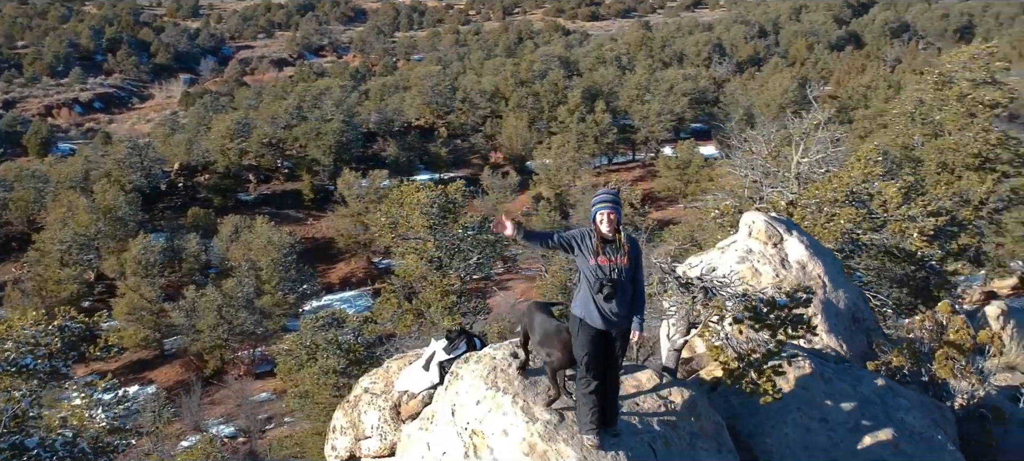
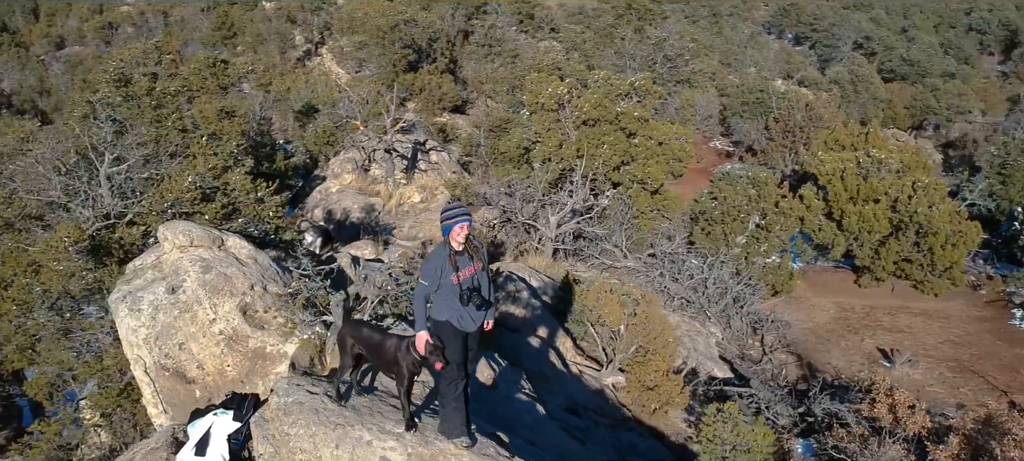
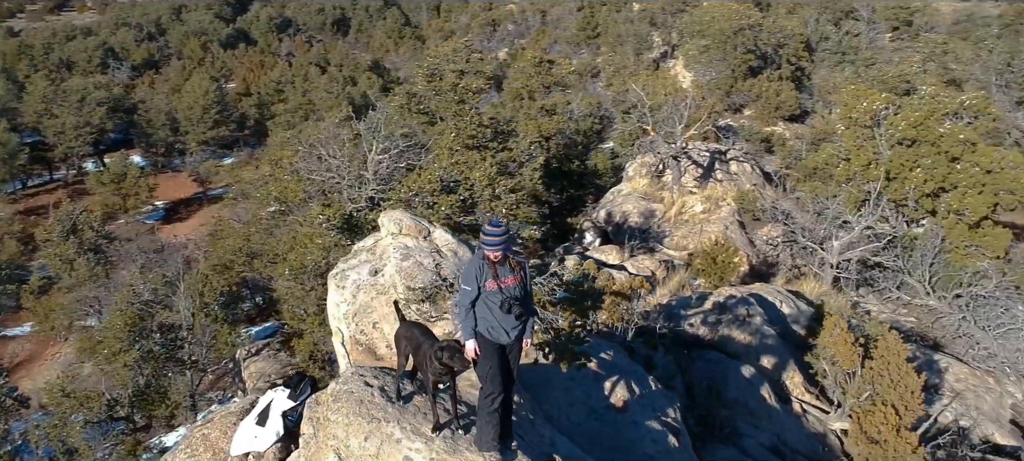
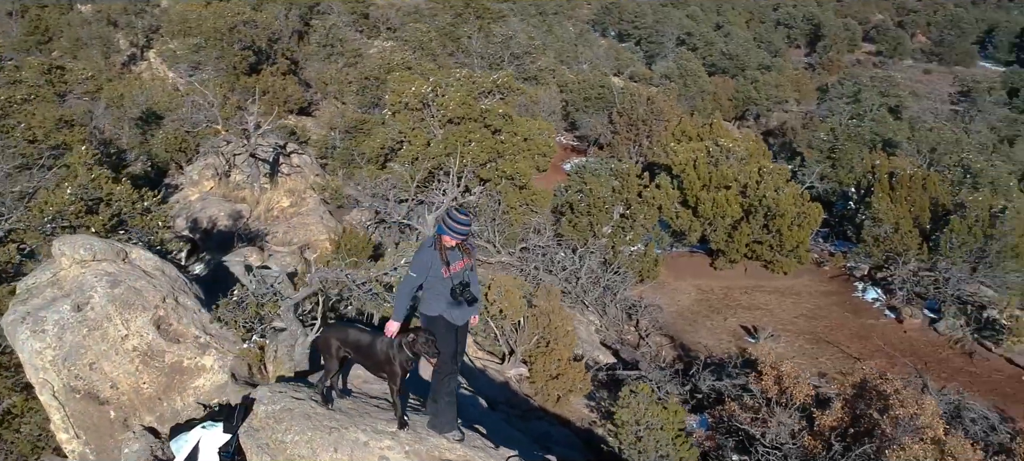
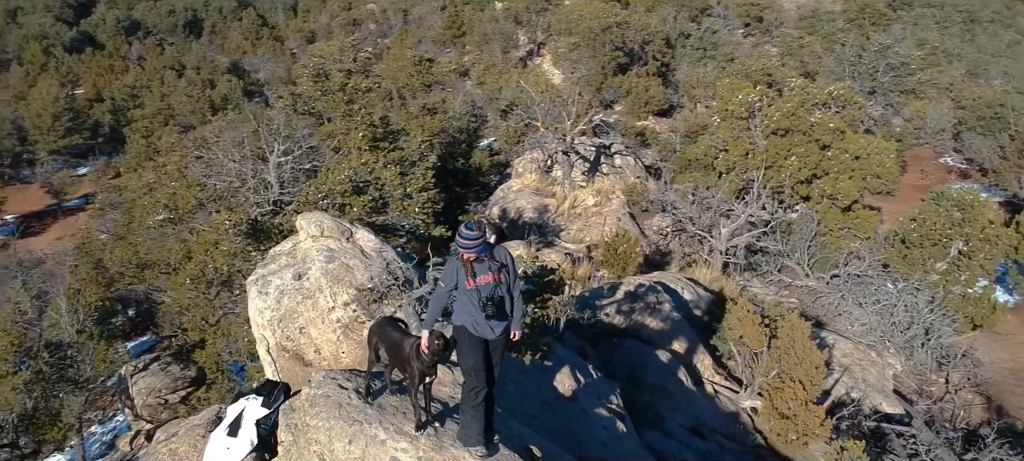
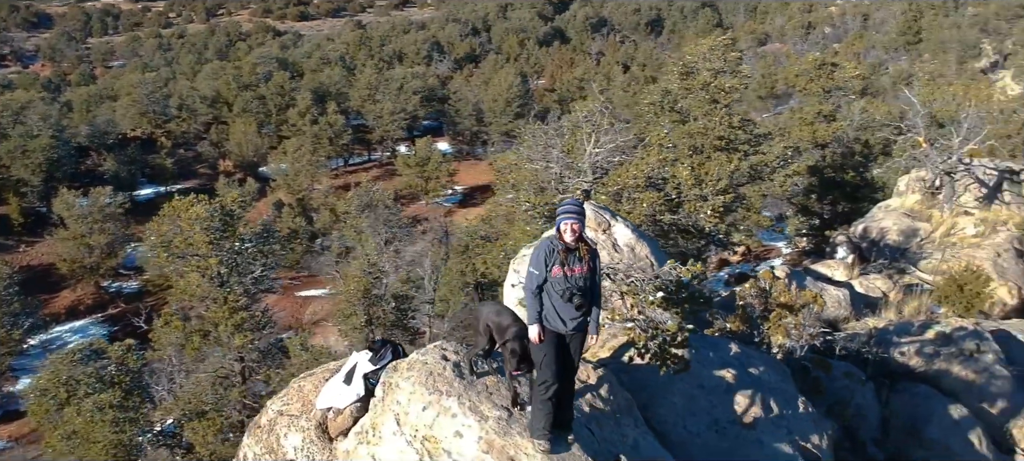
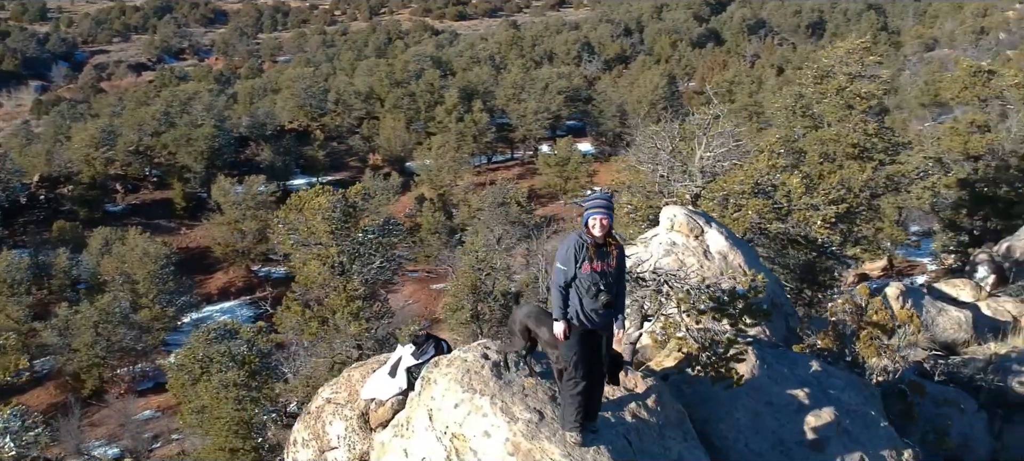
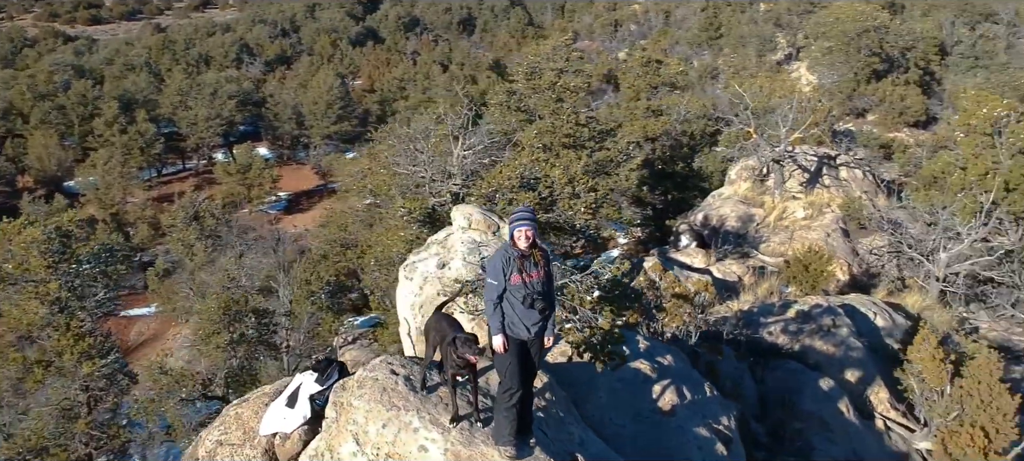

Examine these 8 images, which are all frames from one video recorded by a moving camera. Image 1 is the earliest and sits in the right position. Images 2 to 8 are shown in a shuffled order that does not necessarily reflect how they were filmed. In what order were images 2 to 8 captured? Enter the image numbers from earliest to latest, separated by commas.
7, 6, 8, 3, 5, 2, 4
